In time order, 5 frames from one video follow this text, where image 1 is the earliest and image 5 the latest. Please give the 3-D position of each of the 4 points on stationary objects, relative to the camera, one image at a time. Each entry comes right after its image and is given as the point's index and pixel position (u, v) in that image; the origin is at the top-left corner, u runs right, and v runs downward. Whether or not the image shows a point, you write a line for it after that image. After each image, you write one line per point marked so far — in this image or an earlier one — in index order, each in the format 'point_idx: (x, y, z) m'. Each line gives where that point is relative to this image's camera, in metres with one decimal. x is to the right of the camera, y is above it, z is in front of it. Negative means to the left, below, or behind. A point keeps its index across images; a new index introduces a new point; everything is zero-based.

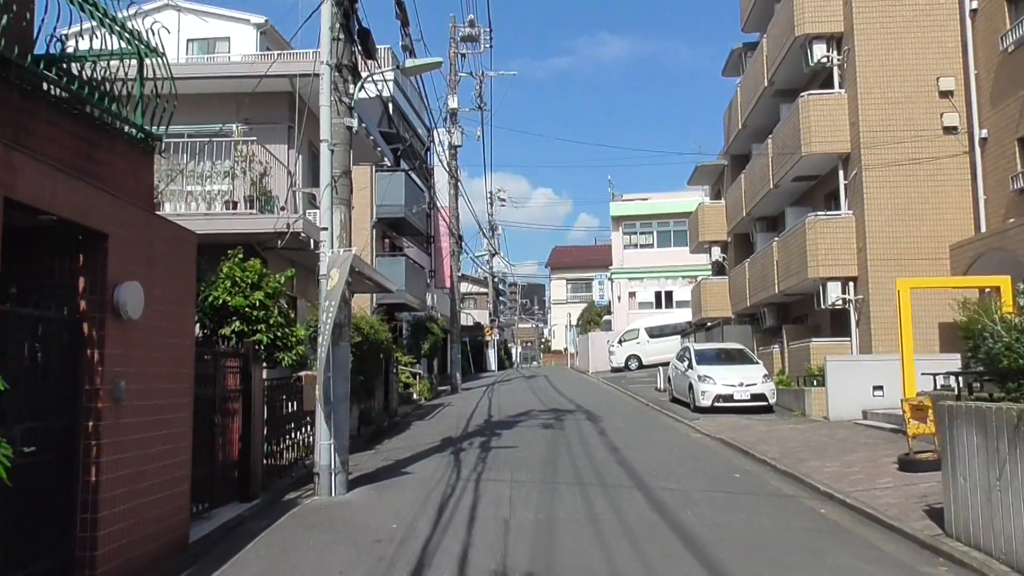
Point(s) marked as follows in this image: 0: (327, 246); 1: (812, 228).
0: (-1.9, +0.4, +10.1) m
1: (+6.1, +1.2, +19.6) m
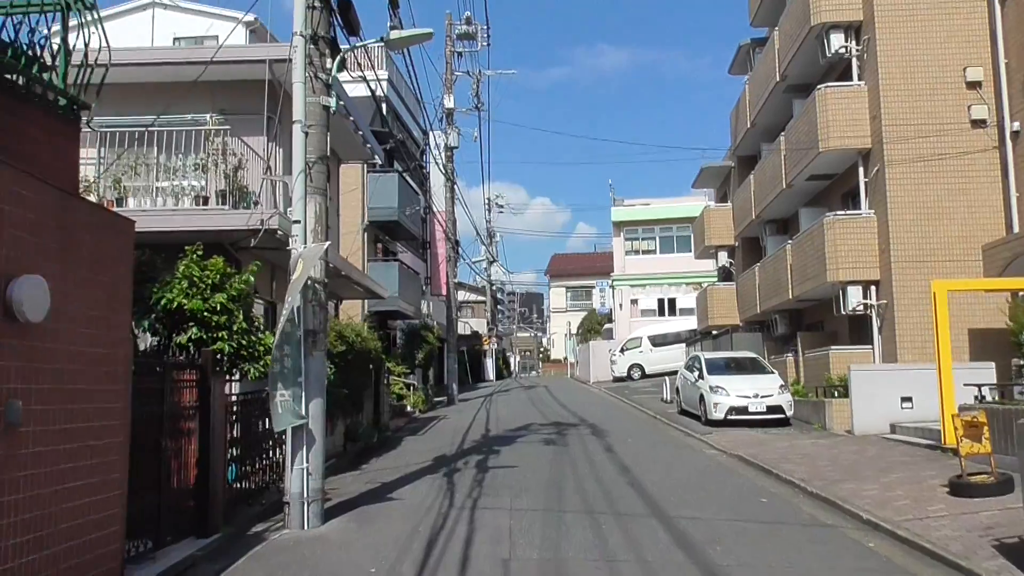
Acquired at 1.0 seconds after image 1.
0: (-2.0, +0.4, +8.8) m
1: (+6.1, +1.1, +18.4) m
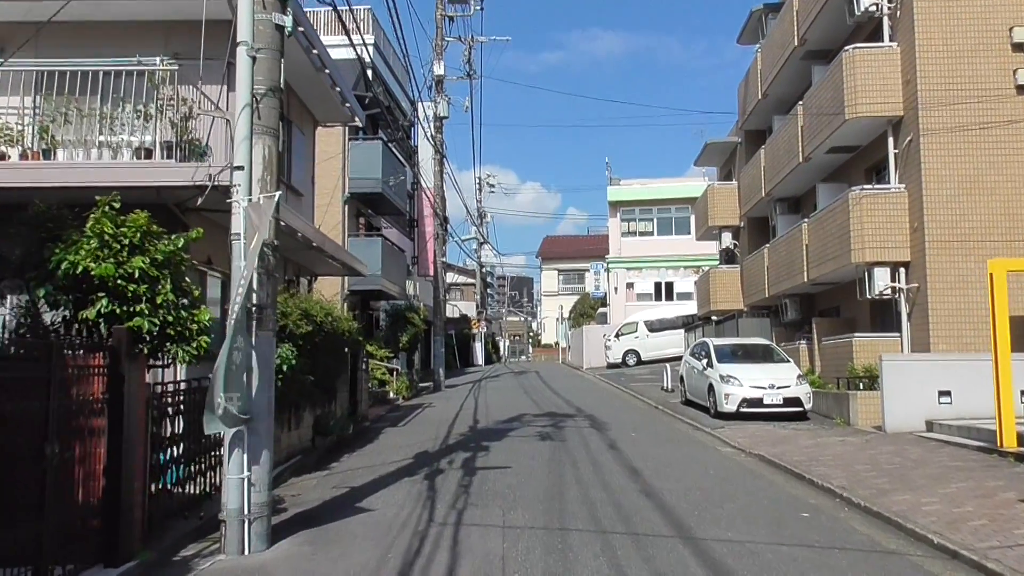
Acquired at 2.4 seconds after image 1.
0: (-2.0, +0.7, +7.0) m
1: (+6.0, +1.5, +16.7) m
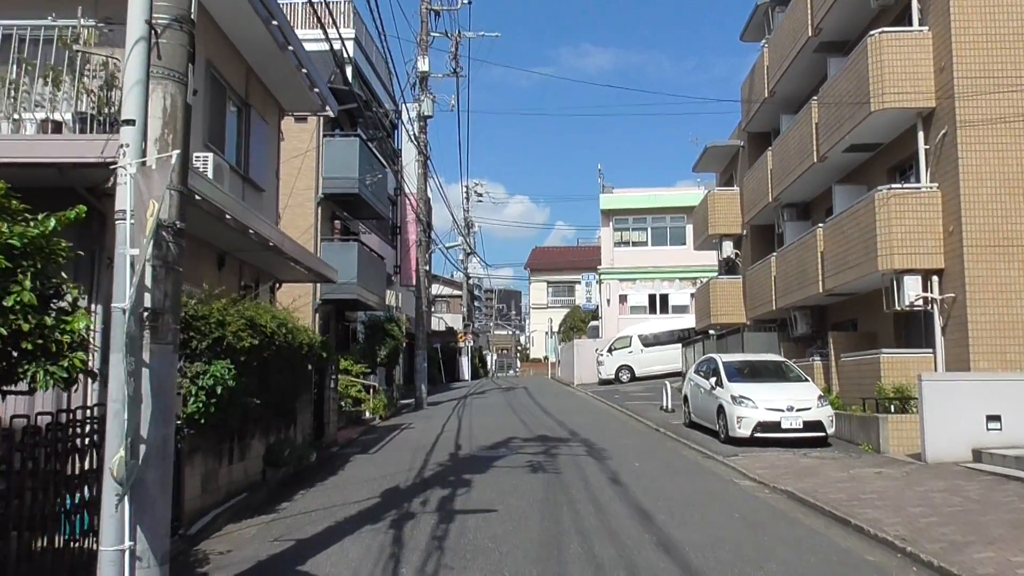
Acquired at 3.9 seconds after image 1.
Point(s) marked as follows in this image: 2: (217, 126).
0: (-2.0, +0.7, +5.2) m
1: (+5.8, +1.3, +15.0) m
2: (-3.8, +2.1, +12.3) m
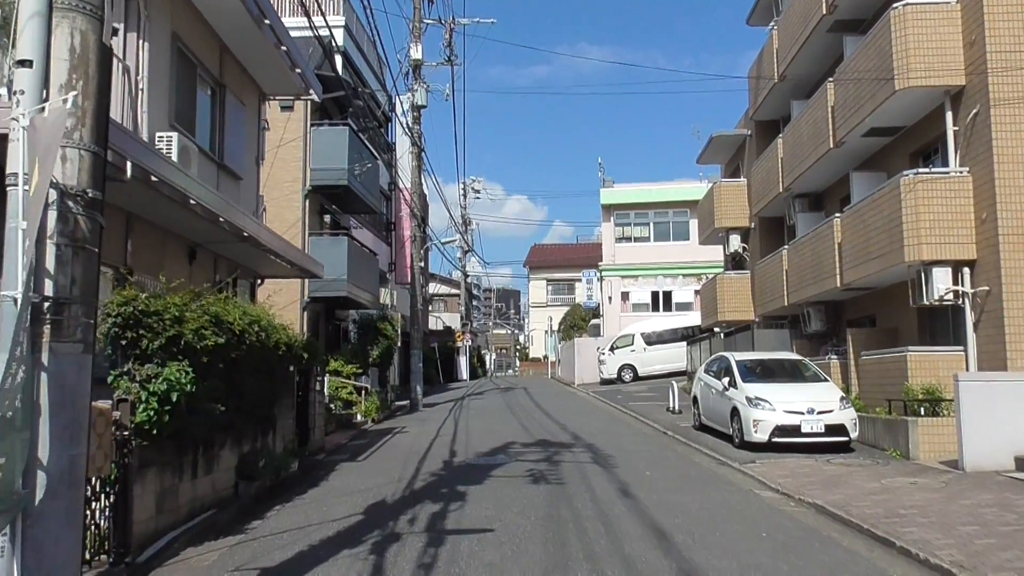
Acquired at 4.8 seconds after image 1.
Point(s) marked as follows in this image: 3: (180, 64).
0: (-2.1, +0.8, +4.1) m
1: (+5.8, +1.4, +13.9) m
2: (-3.8, +2.2, +11.3) m
3: (-3.9, +2.6, +11.1) m
